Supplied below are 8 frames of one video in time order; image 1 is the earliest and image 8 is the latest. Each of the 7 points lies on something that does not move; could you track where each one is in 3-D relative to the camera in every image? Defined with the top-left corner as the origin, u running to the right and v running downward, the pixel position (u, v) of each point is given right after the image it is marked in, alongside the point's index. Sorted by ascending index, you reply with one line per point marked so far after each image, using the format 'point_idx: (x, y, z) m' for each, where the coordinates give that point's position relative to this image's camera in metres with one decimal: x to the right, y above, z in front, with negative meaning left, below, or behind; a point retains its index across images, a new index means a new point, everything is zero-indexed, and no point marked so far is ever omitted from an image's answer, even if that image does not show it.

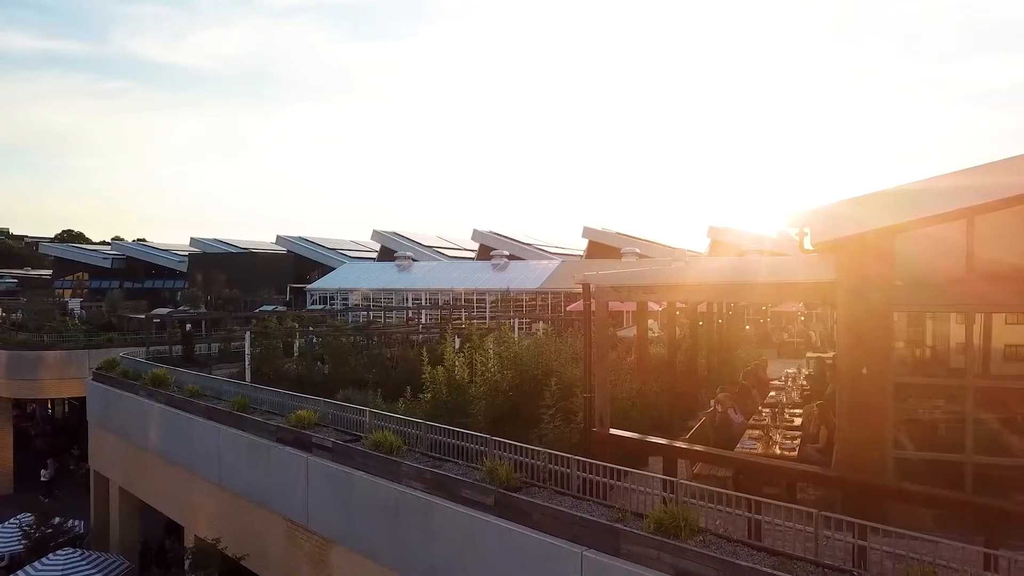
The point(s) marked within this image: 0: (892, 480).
0: (+2.6, -1.3, +5.6) m
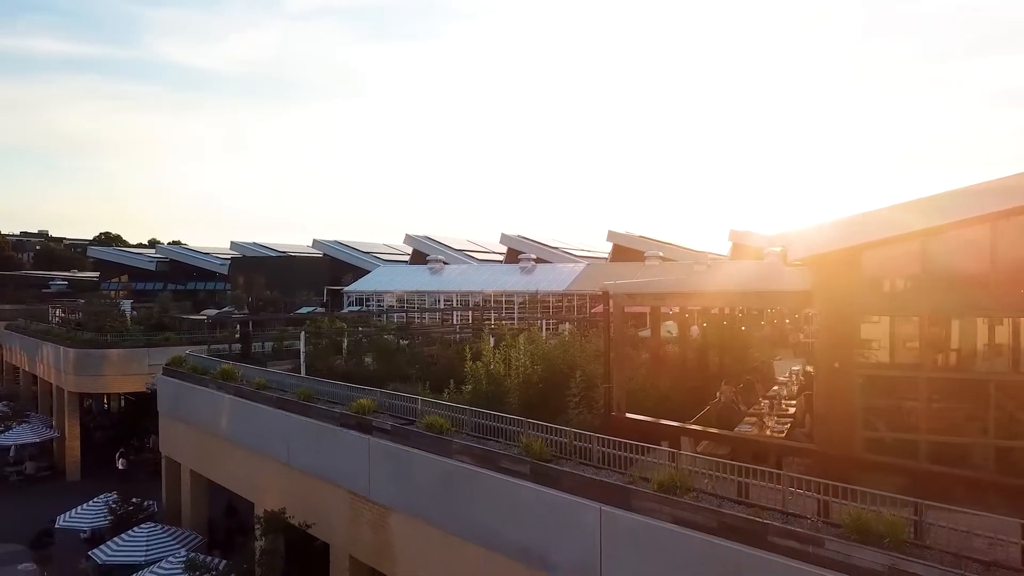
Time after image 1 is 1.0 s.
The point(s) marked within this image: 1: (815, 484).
0: (+2.8, -1.4, +6.7) m
1: (+1.9, -1.3, +5.1) m
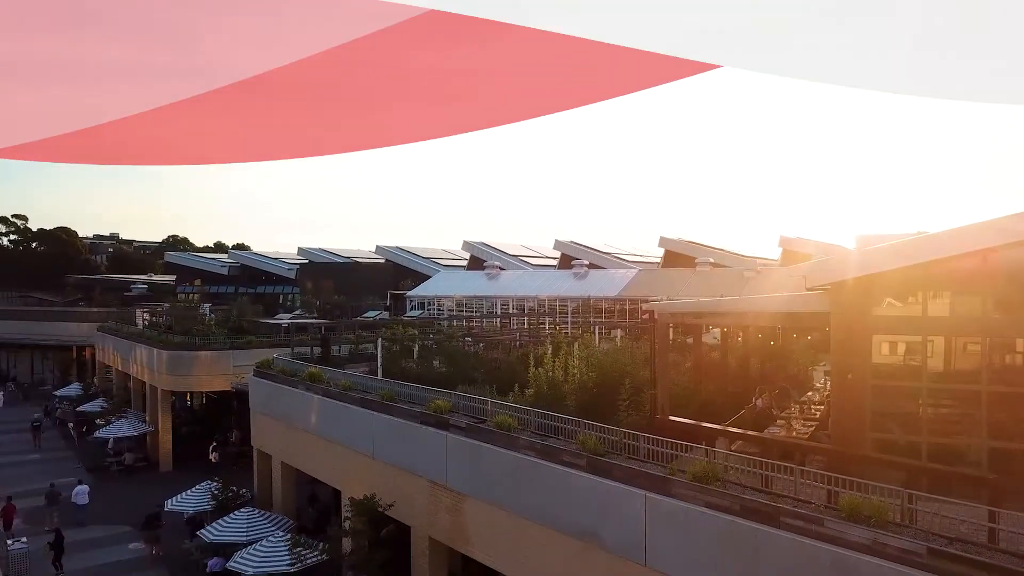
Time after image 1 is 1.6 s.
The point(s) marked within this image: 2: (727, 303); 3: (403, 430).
0: (+3.4, -1.6, +7.7) m
1: (+2.4, -1.5, +6.2) m
2: (+2.5, -0.2, +9.0) m
3: (-1.4, -1.8, +10.4) m
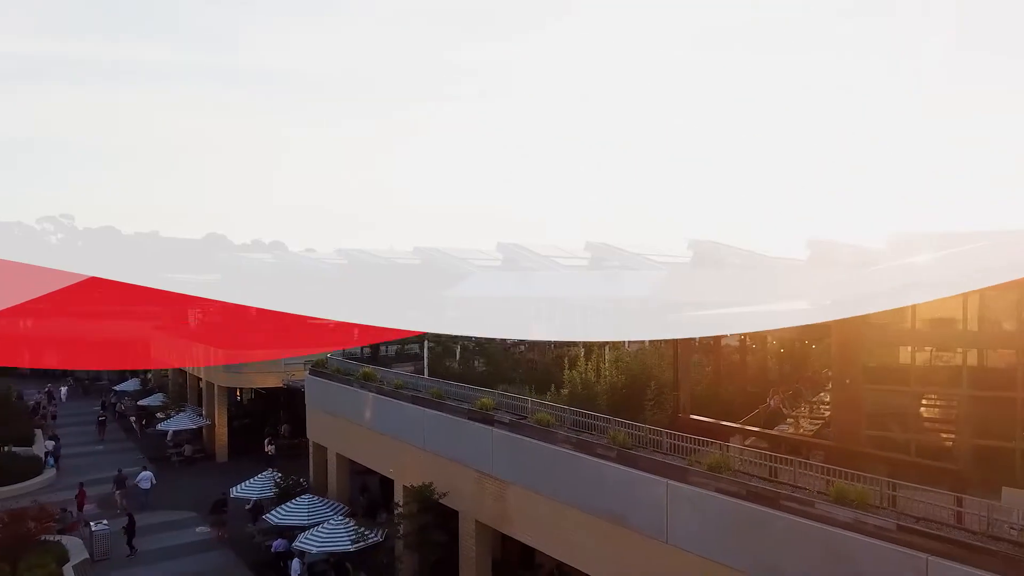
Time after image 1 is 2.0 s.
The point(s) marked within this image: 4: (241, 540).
0: (+3.8, -1.7, +8.7) m
1: (+2.8, -1.6, +7.3) m
2: (+2.9, -0.3, +10.1) m
3: (-0.9, -2.0, +11.6) m
4: (-5.4, -5.0, +16.0) m
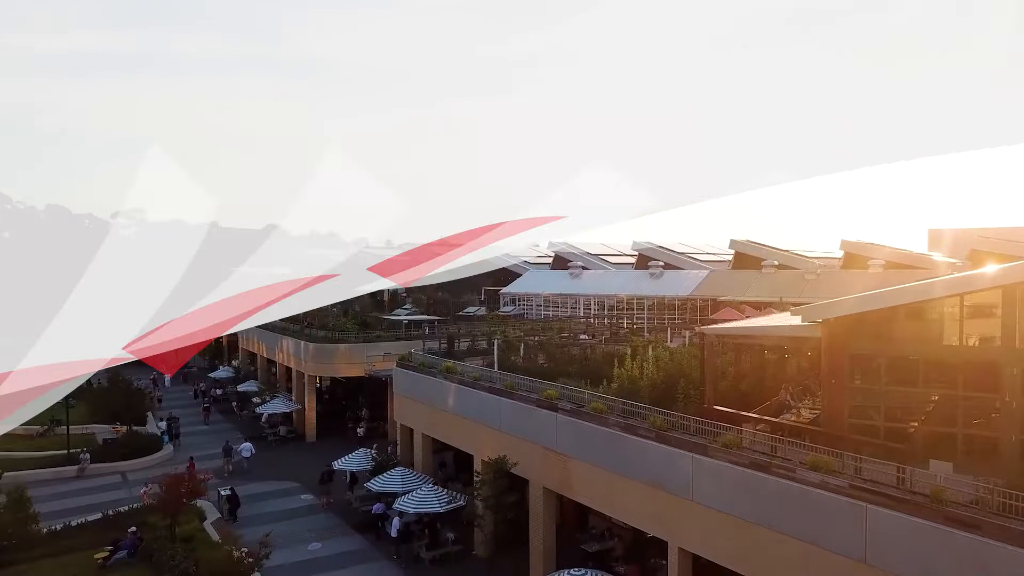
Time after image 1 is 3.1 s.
0: (+4.7, -2.0, +11.3) m
1: (+3.6, -2.0, +9.9) m
2: (+3.9, -0.6, +12.7) m
3: (+0.2, -2.2, +14.5) m
4: (-4.1, -5.2, +19.2) m
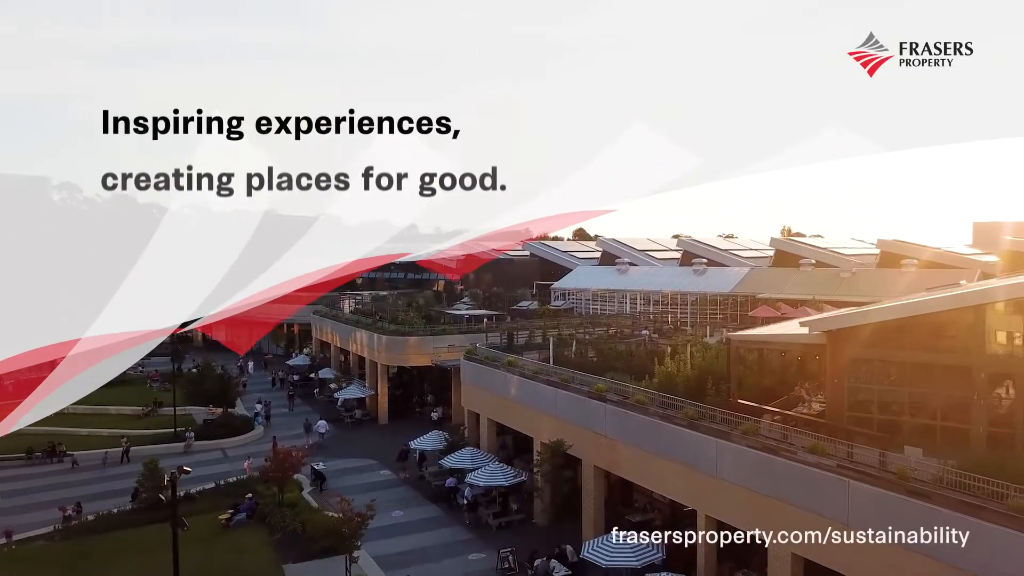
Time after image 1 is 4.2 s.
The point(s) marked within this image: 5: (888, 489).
0: (+5.7, -2.3, +13.7) m
1: (+4.5, -2.2, +12.3) m
2: (+5.0, -0.8, +15.1) m
3: (+1.4, -2.4, +17.0) m
4: (-2.6, -5.3, +22.0) m
5: (+5.0, -2.6, +10.5) m
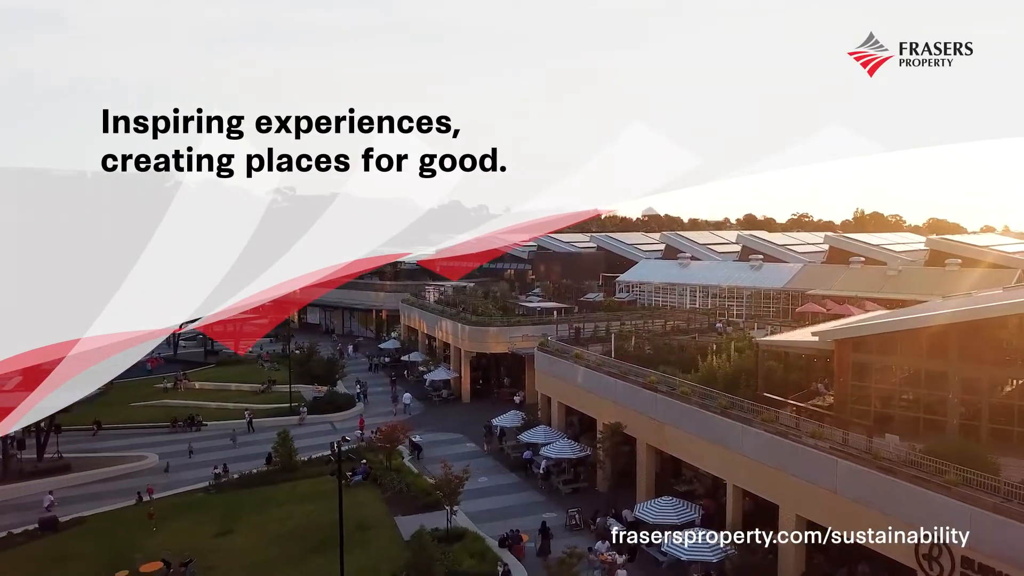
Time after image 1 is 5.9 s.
0: (+7.2, -2.6, +16.9) m
1: (+5.8, -2.6, +15.6) m
2: (+6.6, -1.2, +18.3) m
3: (+3.1, -2.6, +20.6) m
4: (-0.5, -5.3, +26.0) m
5: (+6.1, -3.1, +13.8) m
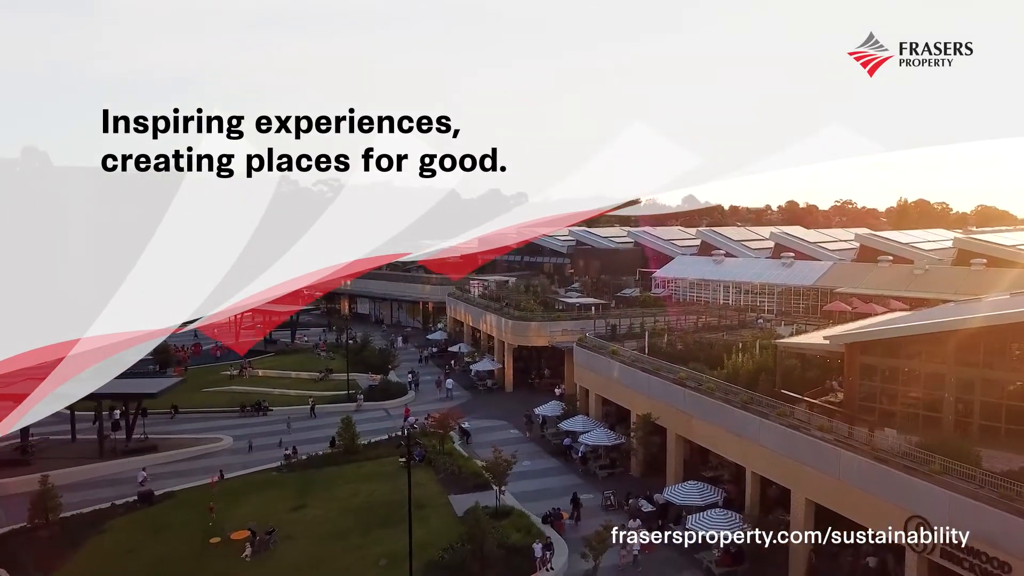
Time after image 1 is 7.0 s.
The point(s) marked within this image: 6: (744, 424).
0: (+8.2, -2.8, +18.8) m
1: (+6.8, -2.8, +17.6) m
2: (+7.6, -1.3, +20.2) m
3: (+4.3, -2.8, +22.7) m
4: (+1.0, -5.3, +28.3) m
5: (+7.0, -3.3, +15.8) m
6: (+5.6, -3.3, +19.3) m
